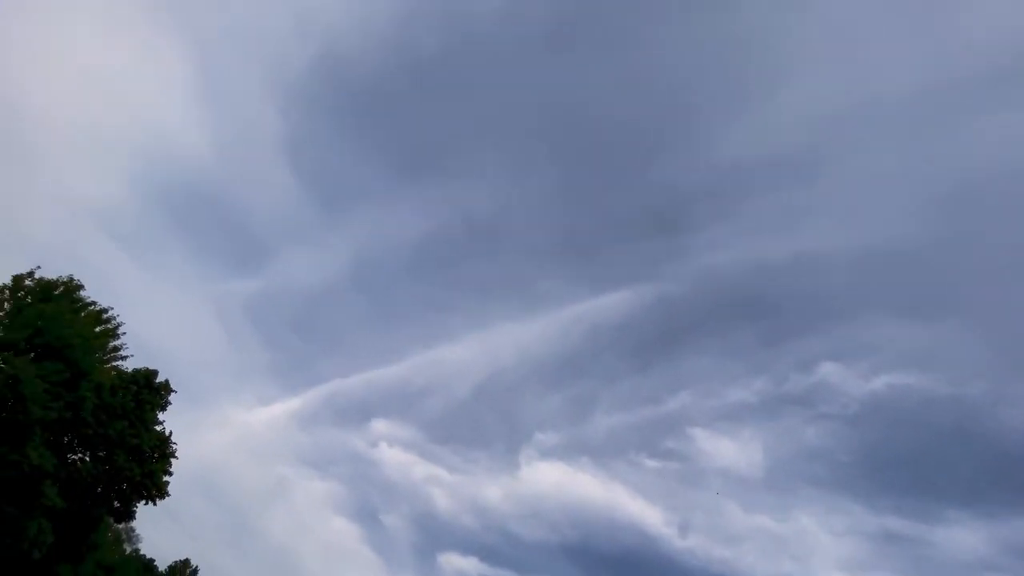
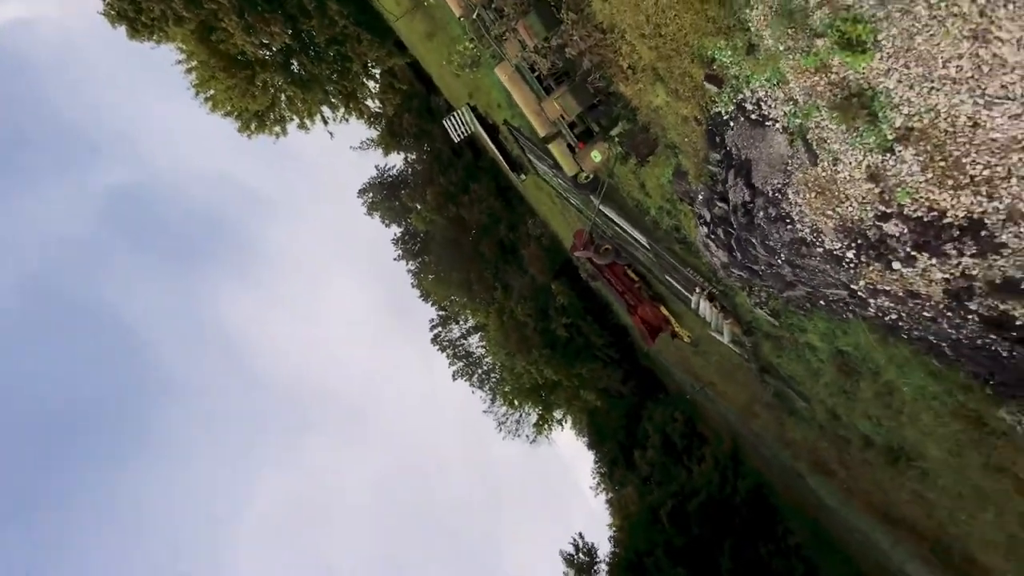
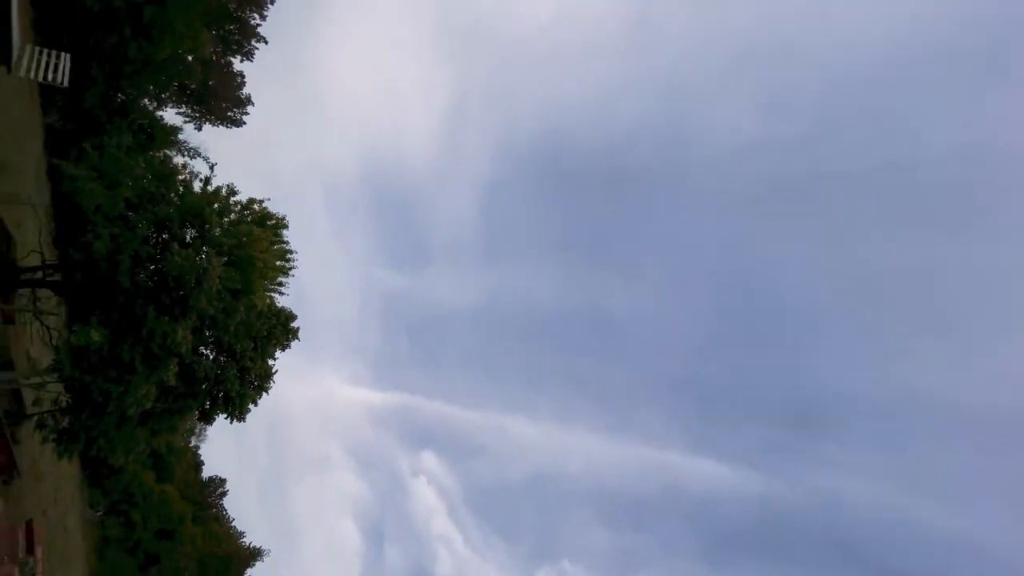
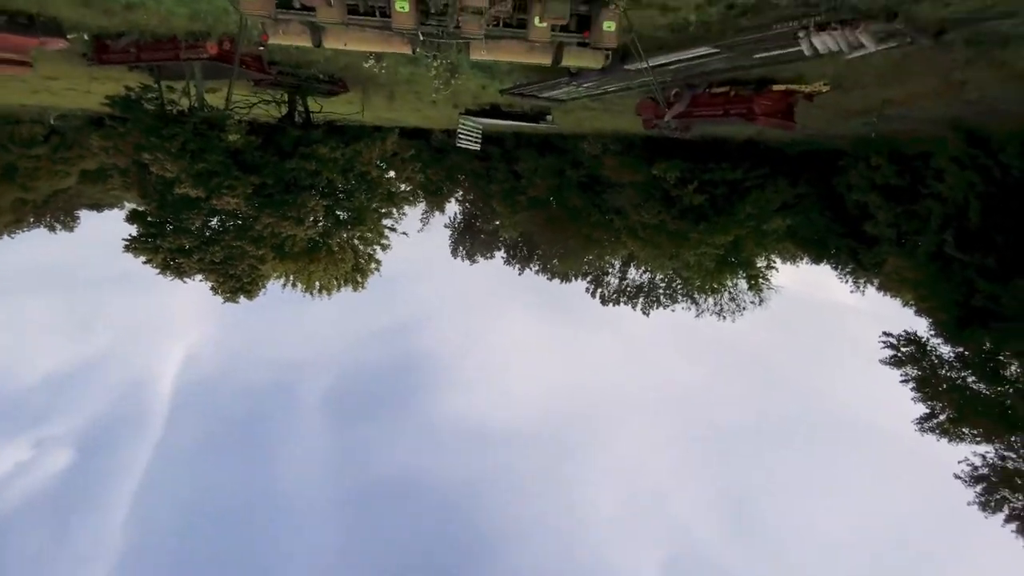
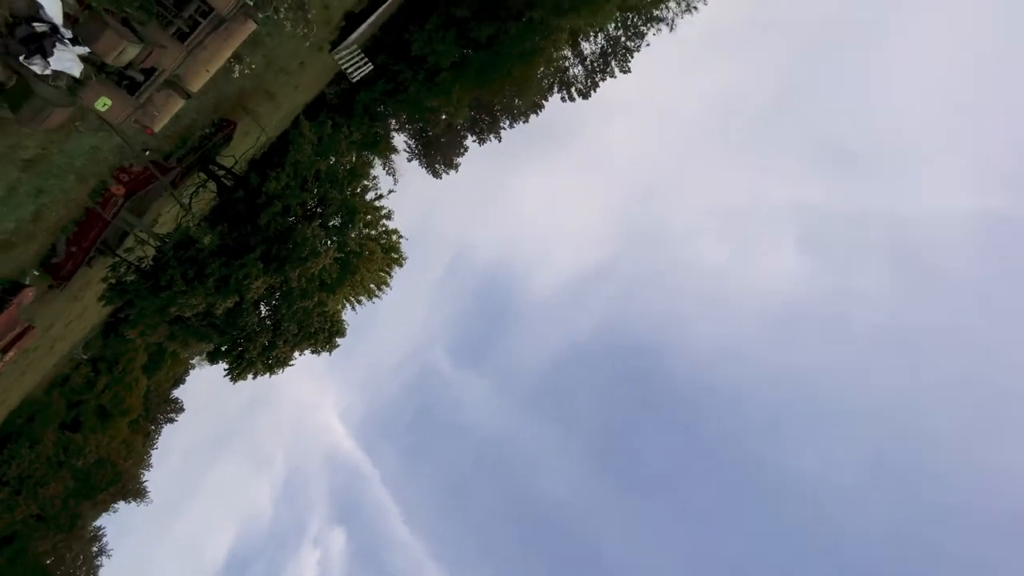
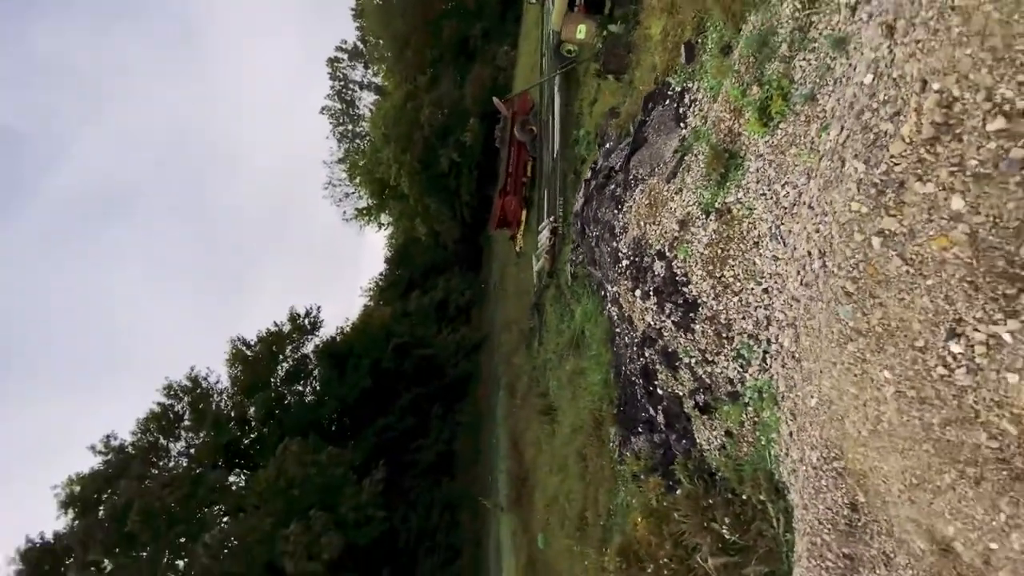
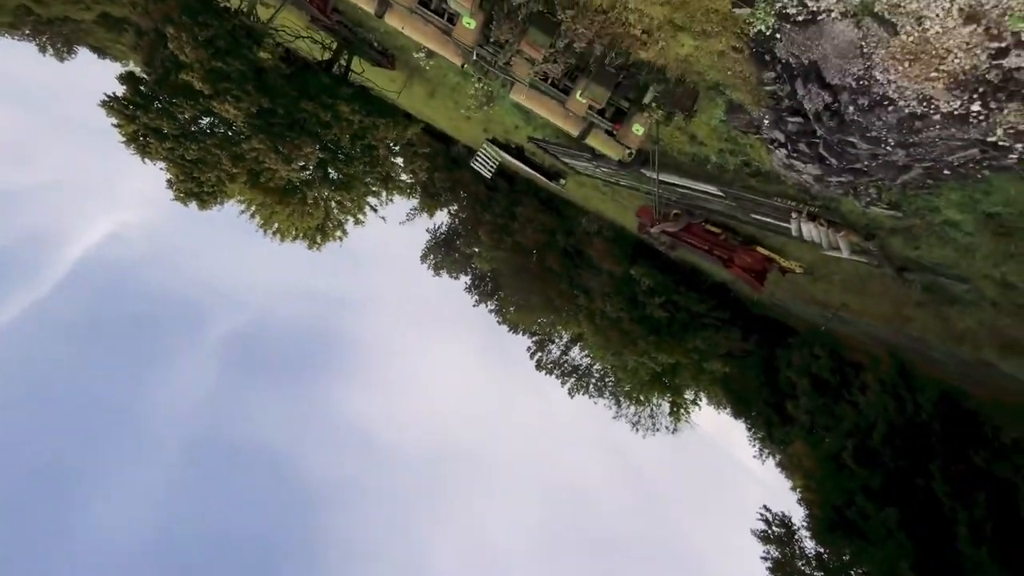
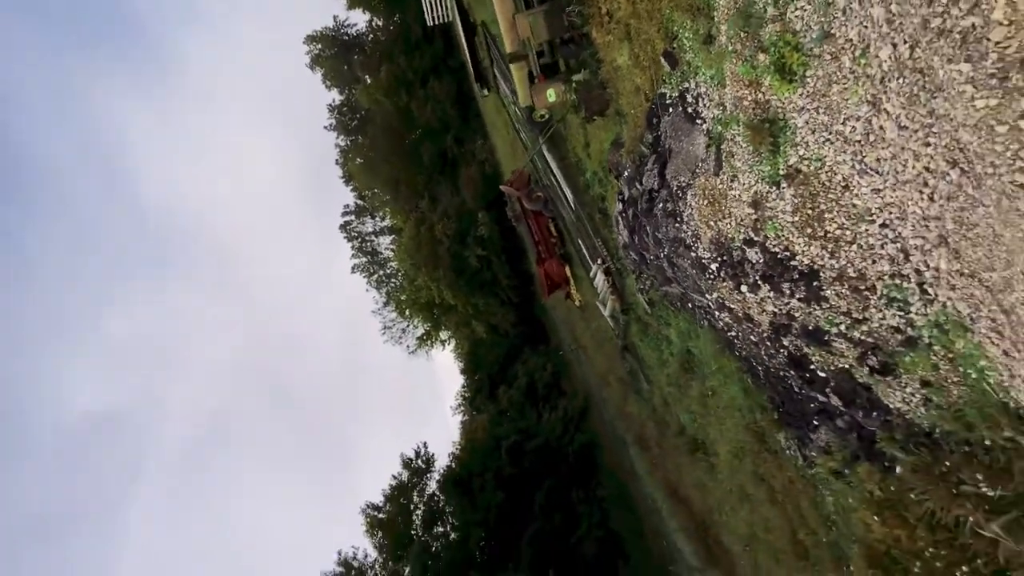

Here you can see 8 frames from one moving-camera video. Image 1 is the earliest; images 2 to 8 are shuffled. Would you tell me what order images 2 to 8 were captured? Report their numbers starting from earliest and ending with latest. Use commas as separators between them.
3, 5, 4, 7, 2, 8, 6
